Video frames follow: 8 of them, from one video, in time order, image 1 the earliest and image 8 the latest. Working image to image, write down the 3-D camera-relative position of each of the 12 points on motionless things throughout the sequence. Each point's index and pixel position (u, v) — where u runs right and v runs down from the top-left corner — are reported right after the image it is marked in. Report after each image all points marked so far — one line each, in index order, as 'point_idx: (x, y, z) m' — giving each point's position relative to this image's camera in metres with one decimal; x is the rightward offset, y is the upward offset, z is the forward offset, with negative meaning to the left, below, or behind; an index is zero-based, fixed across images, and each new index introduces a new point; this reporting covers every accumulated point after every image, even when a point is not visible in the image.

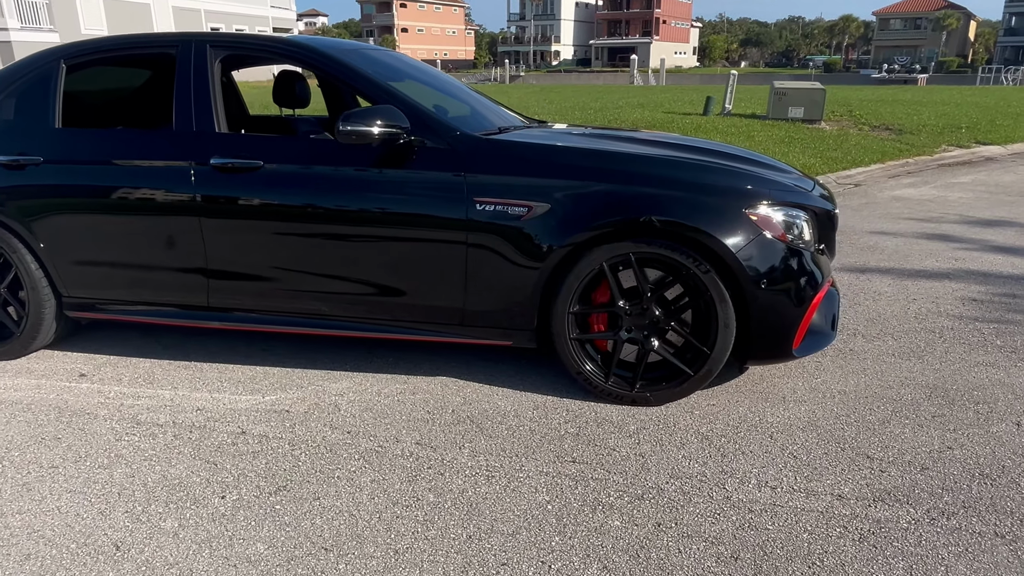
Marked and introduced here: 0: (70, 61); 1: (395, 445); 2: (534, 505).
0: (-2.5, +1.3, +3.9) m
1: (-0.5, -0.7, +3.0) m
2: (+0.1, -0.8, +2.6) m
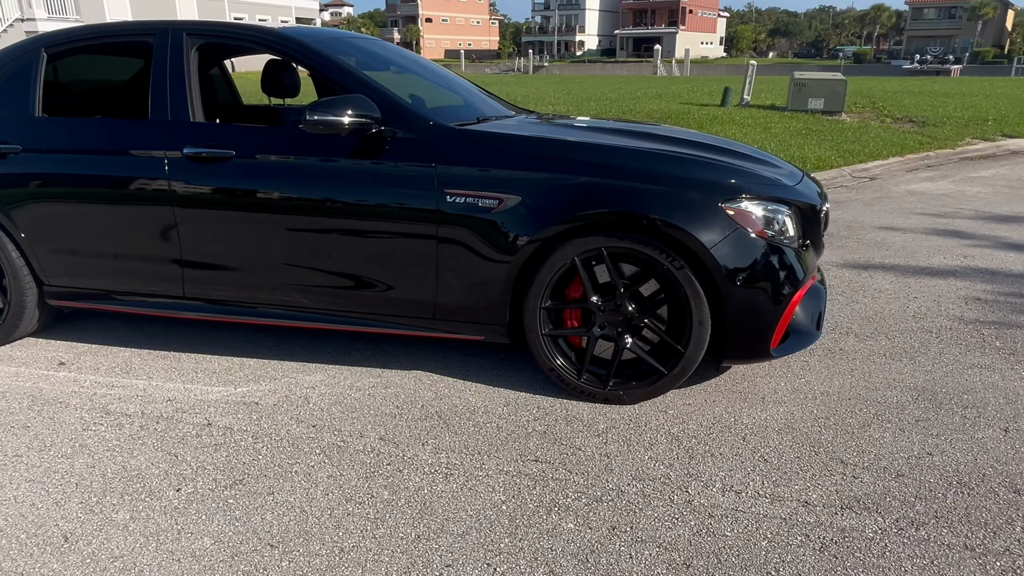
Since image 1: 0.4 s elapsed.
0: (-2.6, +1.3, +3.8) m
1: (-0.7, -0.7, +3.0) m
2: (-0.1, -0.8, +2.5) m
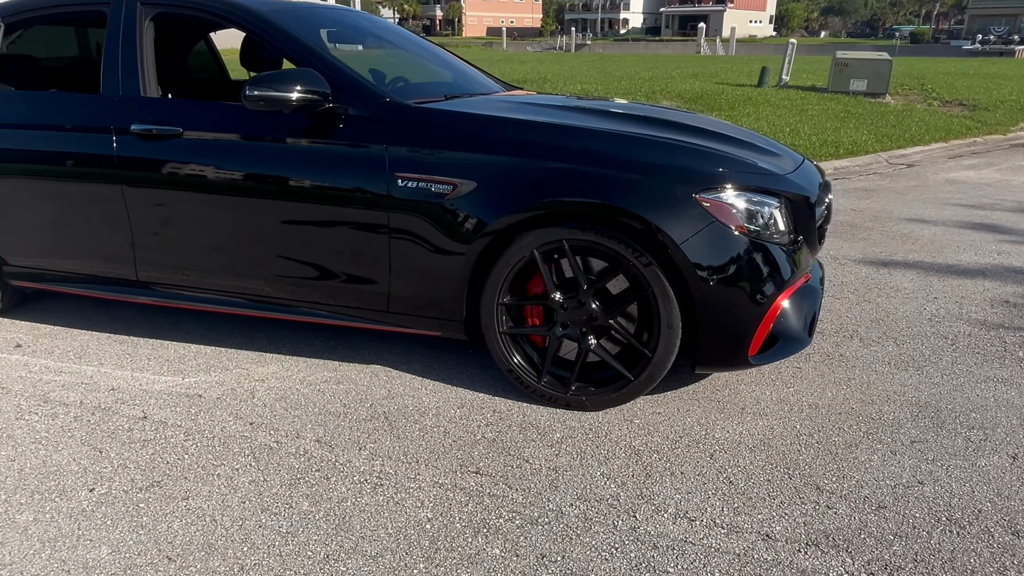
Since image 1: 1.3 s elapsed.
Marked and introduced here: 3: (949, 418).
0: (-2.7, +1.4, +3.7) m
1: (-0.9, -0.6, +2.8) m
2: (-0.3, -0.8, +2.3) m
3: (+1.9, -0.6, +3.0) m
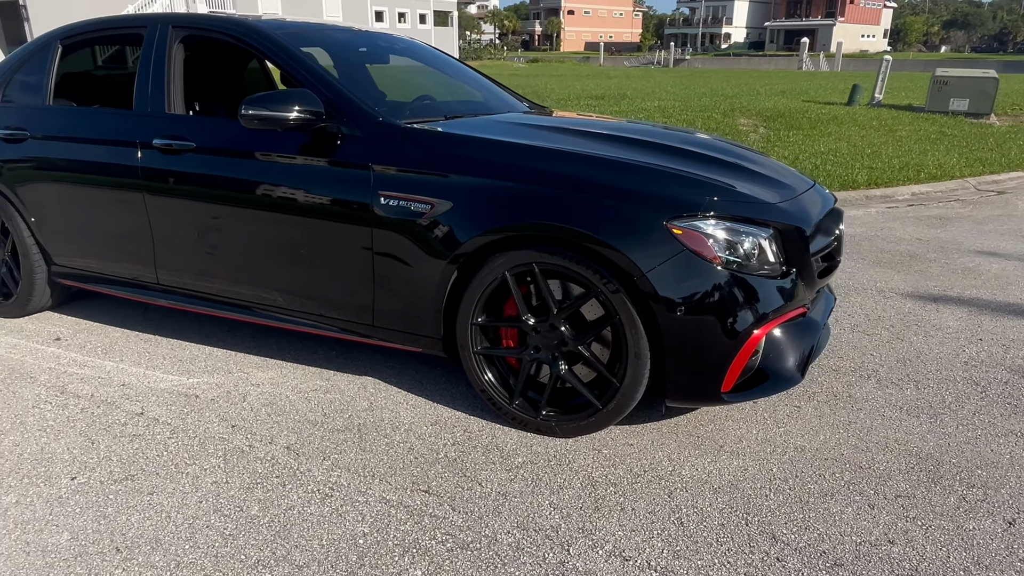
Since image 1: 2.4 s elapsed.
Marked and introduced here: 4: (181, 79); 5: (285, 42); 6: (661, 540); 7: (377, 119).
0: (-2.6, +1.4, +4.1) m
1: (-1.0, -0.7, +2.9) m
2: (-0.6, -0.8, +2.4) m
3: (+1.7, -0.7, +2.7) m
4: (-1.8, +1.1, +3.7) m
5: (-1.2, +1.2, +3.5) m
6: (+0.5, -0.8, +2.3) m
7: (-0.6, +0.8, +3.2) m
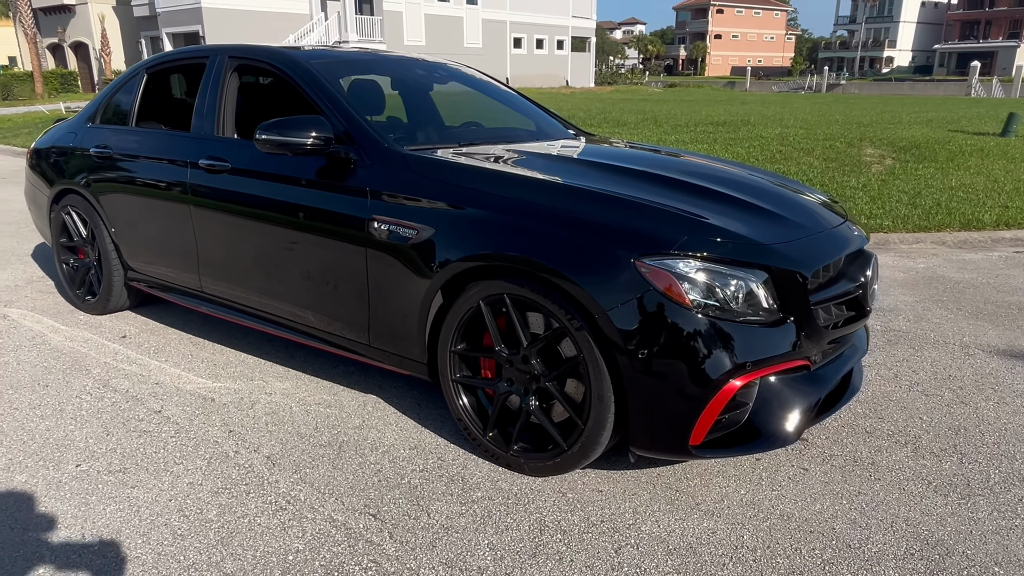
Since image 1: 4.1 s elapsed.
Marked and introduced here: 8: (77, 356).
0: (-2.4, +1.4, +4.5) m
1: (-1.2, -0.7, +3.0) m
2: (-0.8, -0.9, +2.4) m
3: (+1.5, -0.9, +2.3) m
4: (-1.6, +1.1, +4.0) m
5: (-1.0, +1.1, +3.7) m
6: (+0.2, -1.0, +2.2) m
7: (-0.6, +0.7, +3.3) m
8: (-2.6, -0.4, +4.1) m
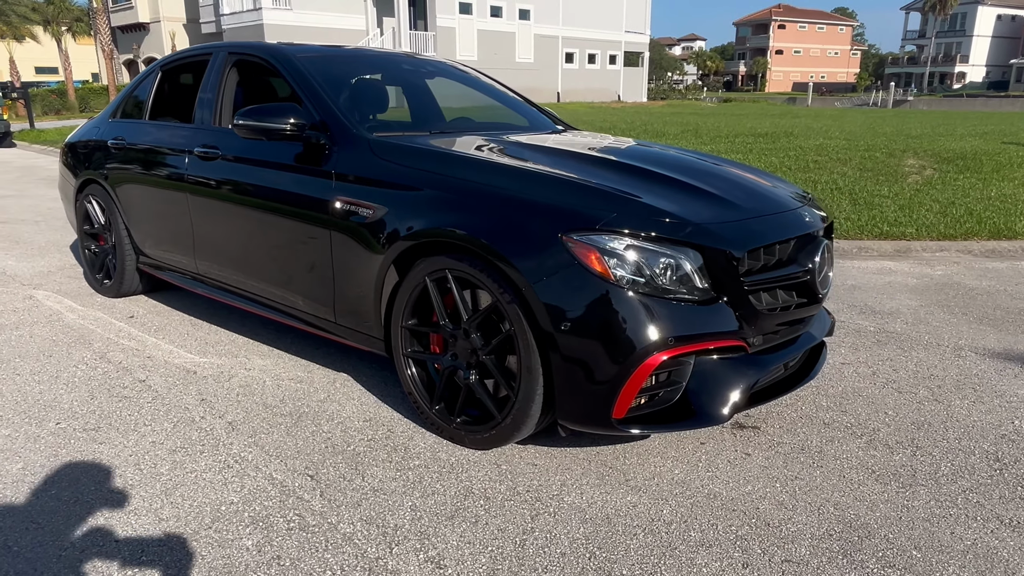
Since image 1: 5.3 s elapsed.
0: (-2.4, +1.5, +4.8) m
1: (-1.4, -0.6, +3.2) m
2: (-1.1, -0.8, +2.5) m
3: (+1.2, -0.9, +2.3) m
4: (-1.7, +1.2, +4.2) m
5: (-1.2, +1.2, +3.9) m
6: (-0.1, -0.9, +2.2) m
7: (-0.8, +0.8, +3.4) m
8: (-2.7, -0.3, +4.4) m
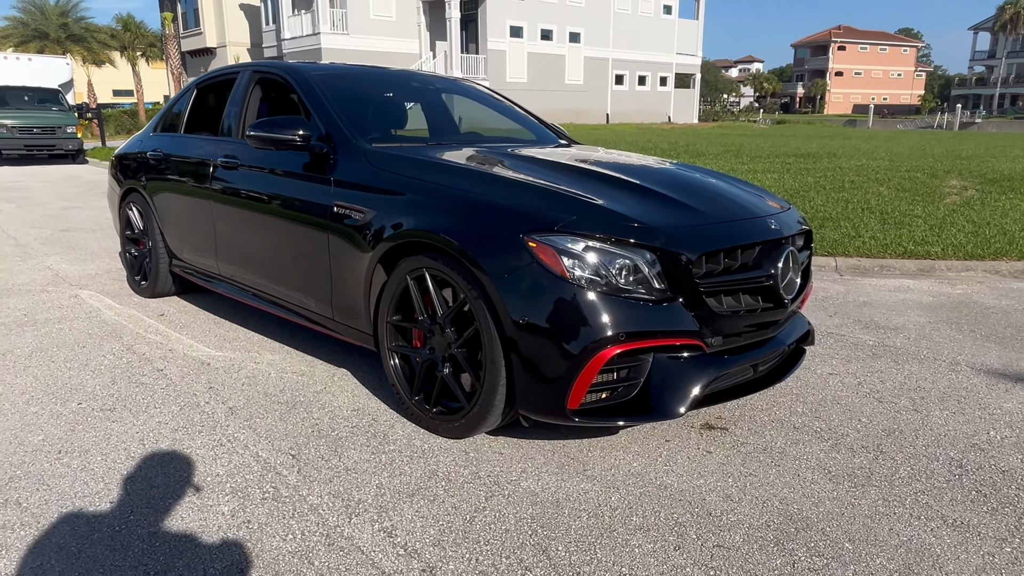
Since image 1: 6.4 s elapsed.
0: (-2.4, +1.5, +5.2) m
1: (-1.5, -0.6, +3.5) m
2: (-1.2, -0.8, +2.8) m
3: (+1.0, -0.9, +2.4) m
4: (-1.7, +1.2, +4.6) m
5: (-1.2, +1.2, +4.2) m
6: (-0.3, -0.8, +2.4) m
7: (-0.8, +0.8, +3.7) m
8: (-2.7, -0.3, +4.8) m
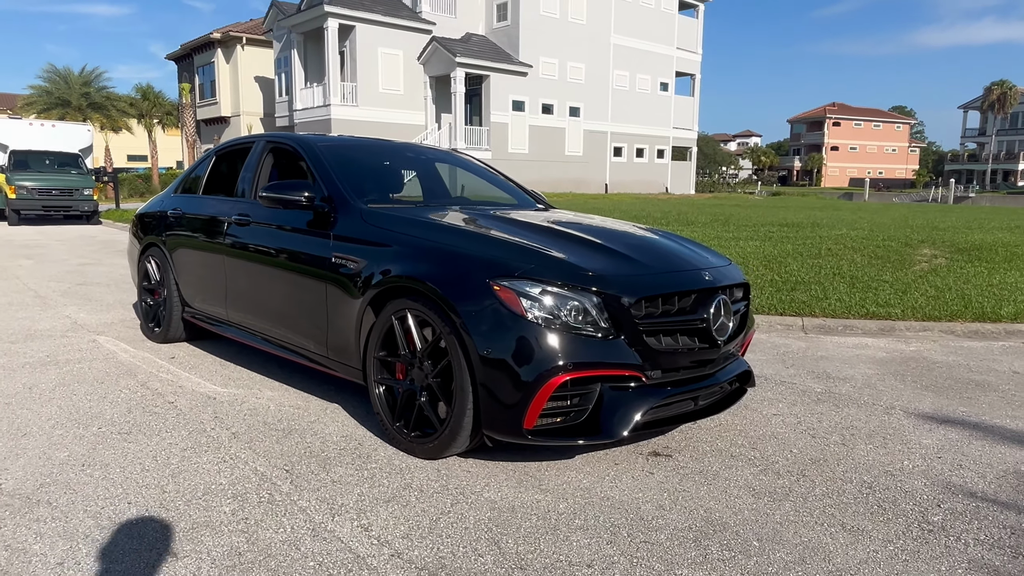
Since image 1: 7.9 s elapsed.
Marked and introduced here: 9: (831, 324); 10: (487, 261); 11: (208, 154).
0: (-2.5, +1.1, +5.9) m
1: (-1.7, -0.8, +3.9) m
2: (-1.4, -0.9, +3.2) m
3: (+0.8, -1.0, +2.8) m
4: (-1.9, +0.8, +5.2) m
5: (-1.3, +0.9, +4.8) m
6: (-0.4, -1.0, +2.8) m
7: (-1.0, +0.5, +4.3) m
8: (-2.9, -0.6, +5.3) m
9: (+3.4, -0.4, +7.4) m
10: (-0.1, +0.1, +3.4) m
11: (-2.6, +1.1, +6.0) m
